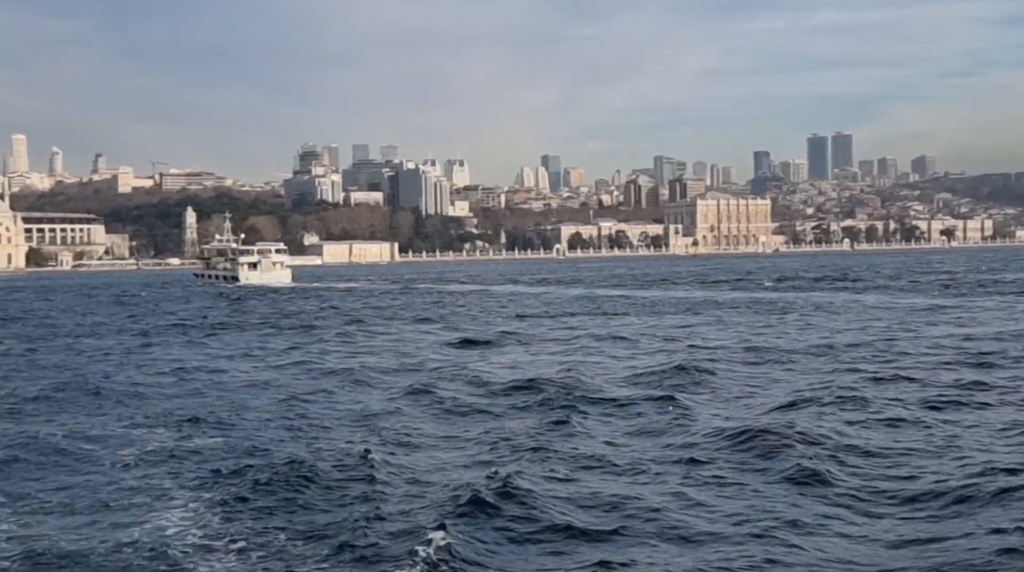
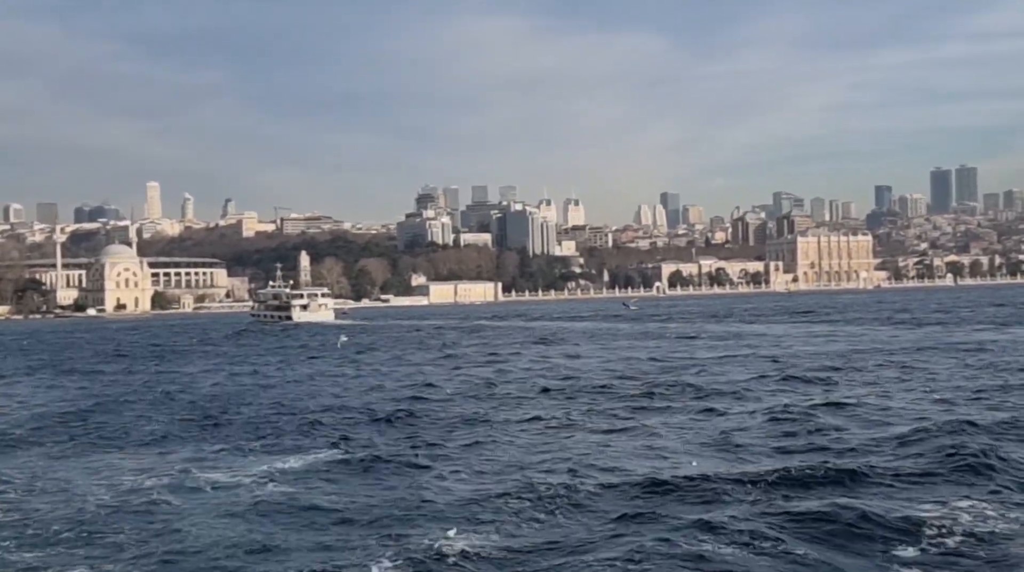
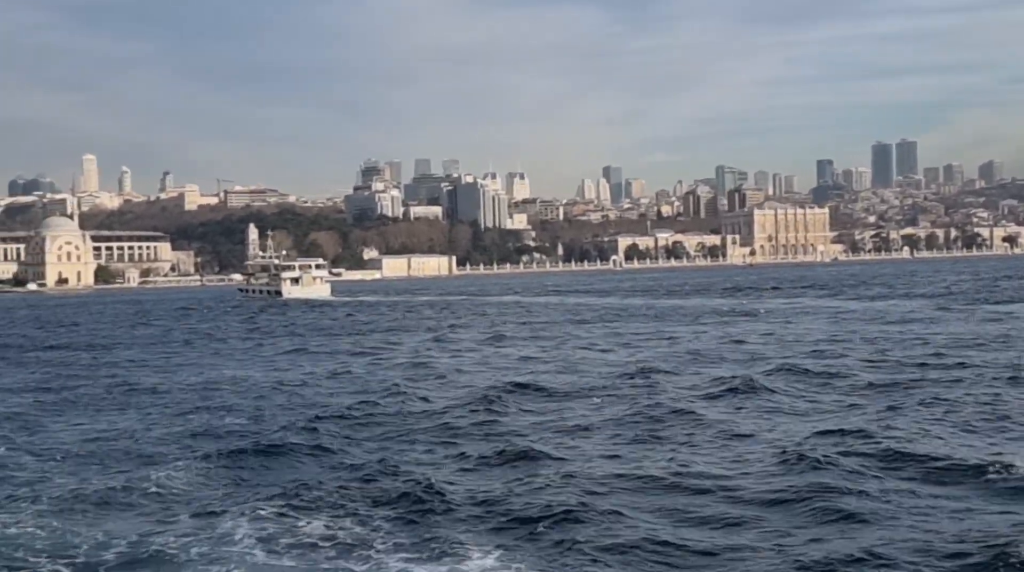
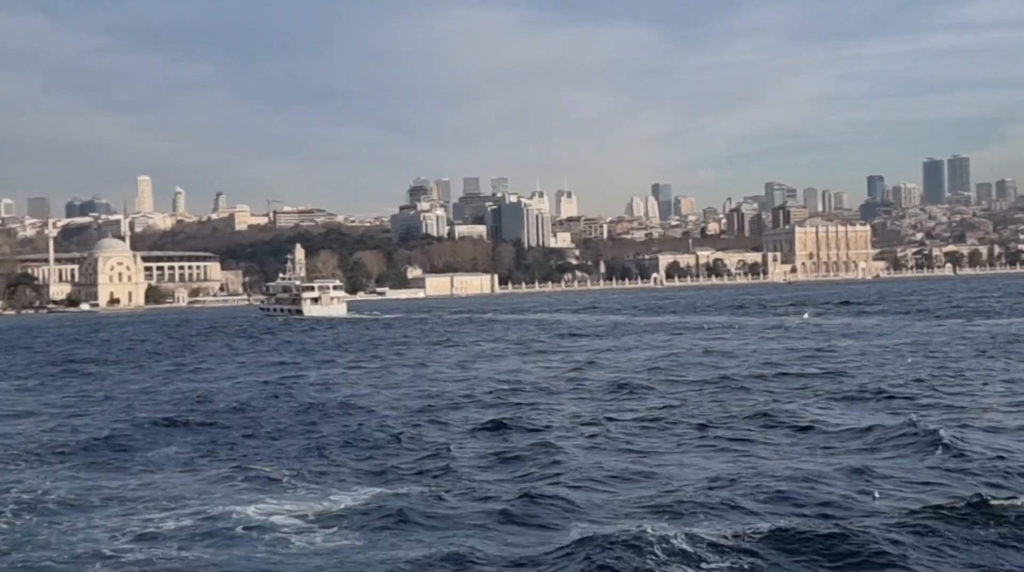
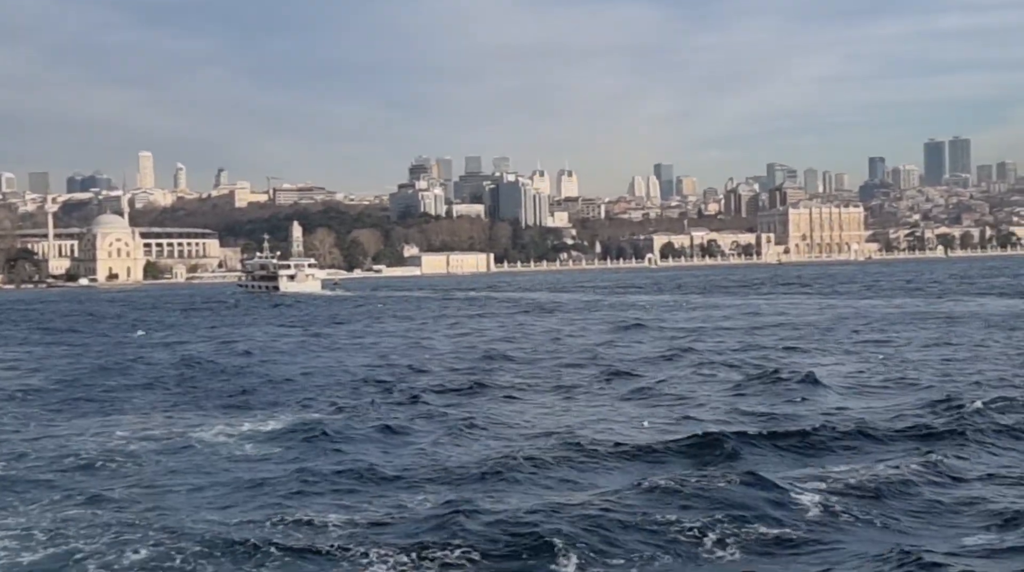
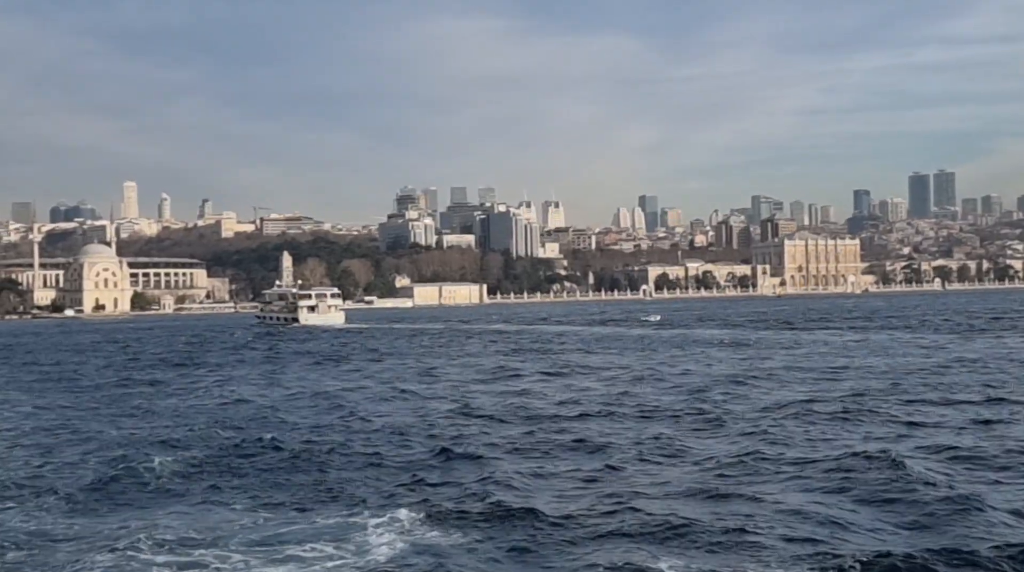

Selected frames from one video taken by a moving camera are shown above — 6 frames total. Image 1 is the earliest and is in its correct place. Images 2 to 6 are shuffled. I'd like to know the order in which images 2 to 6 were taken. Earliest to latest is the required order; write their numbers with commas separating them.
3, 6, 4, 2, 5
